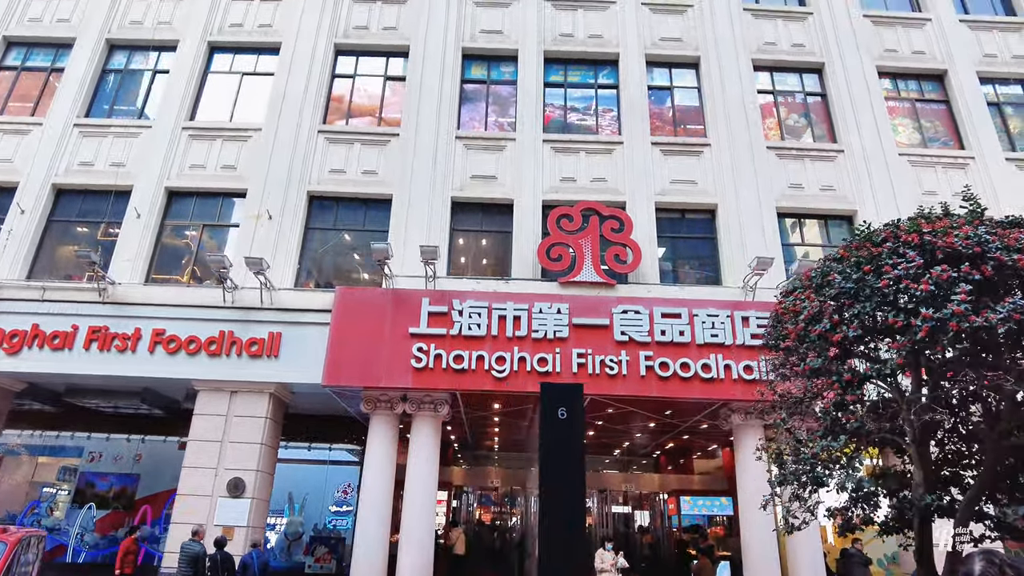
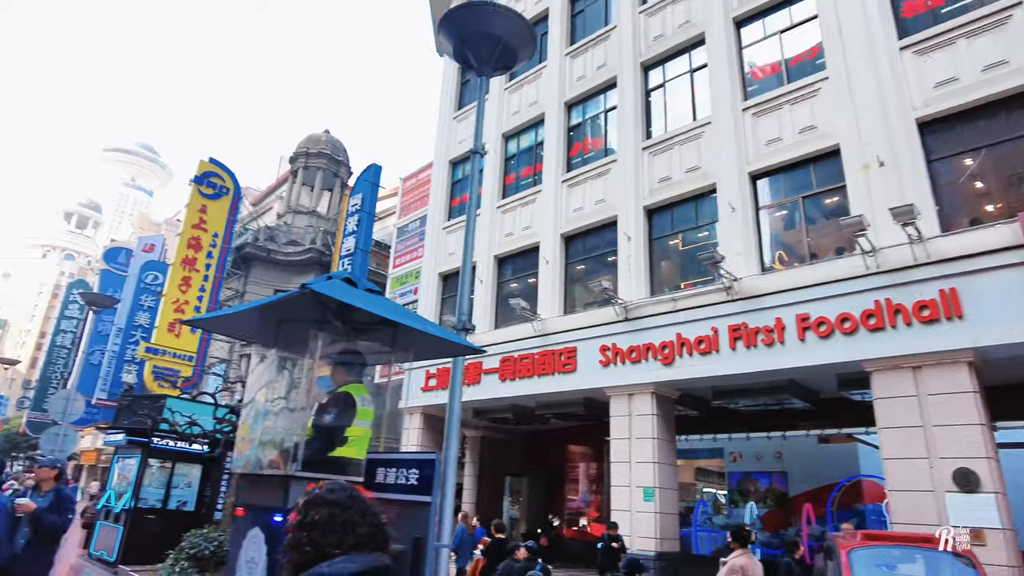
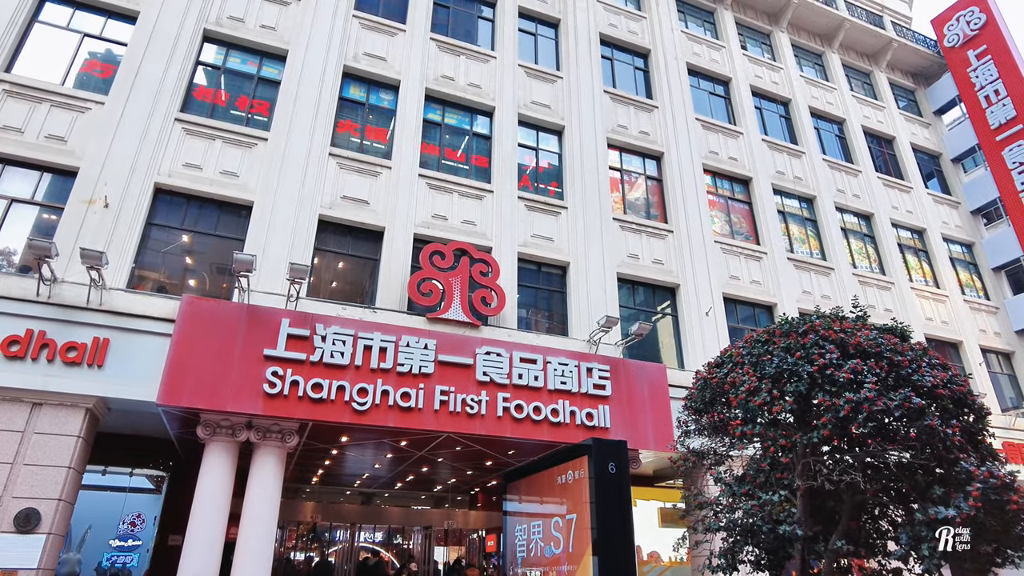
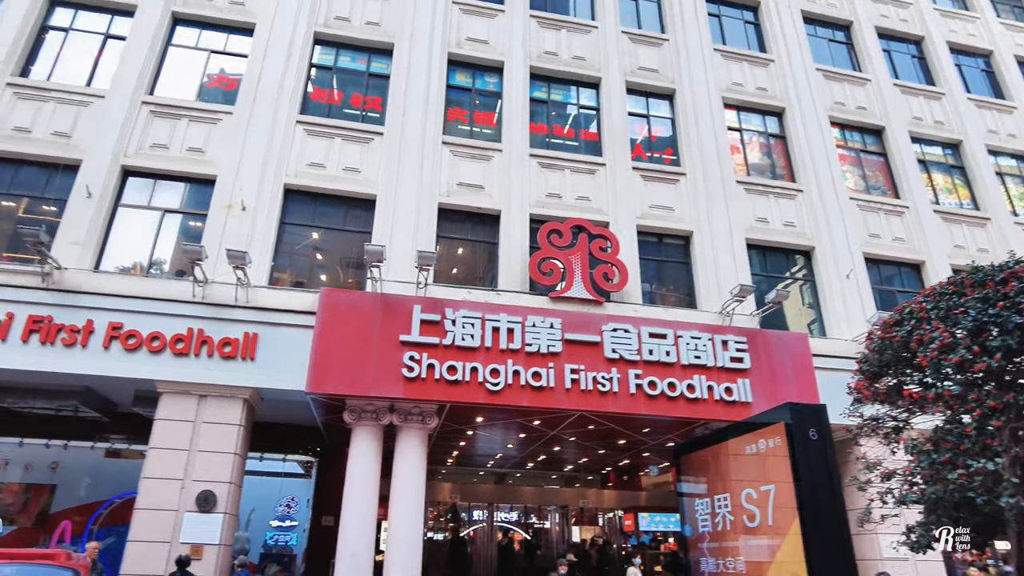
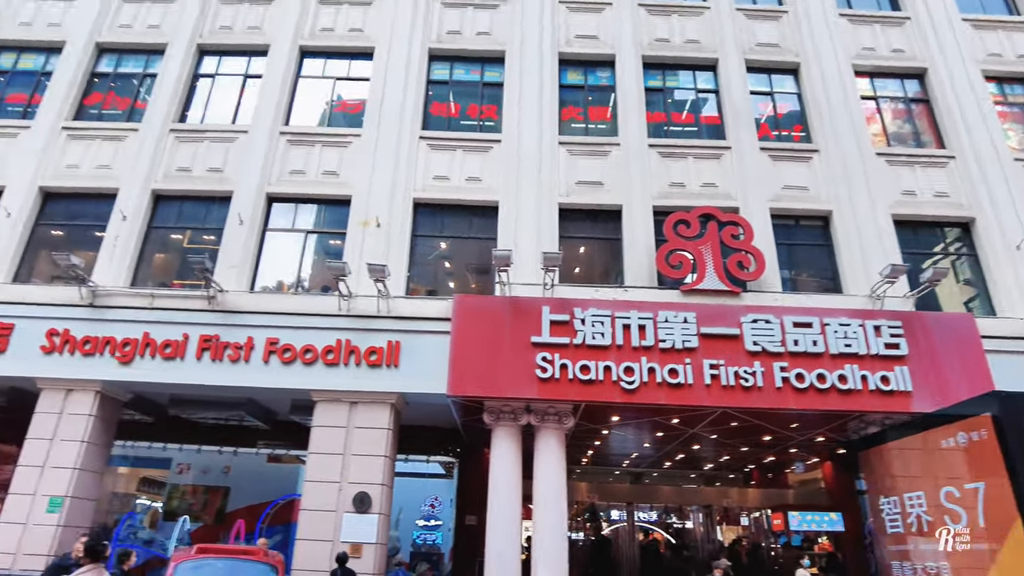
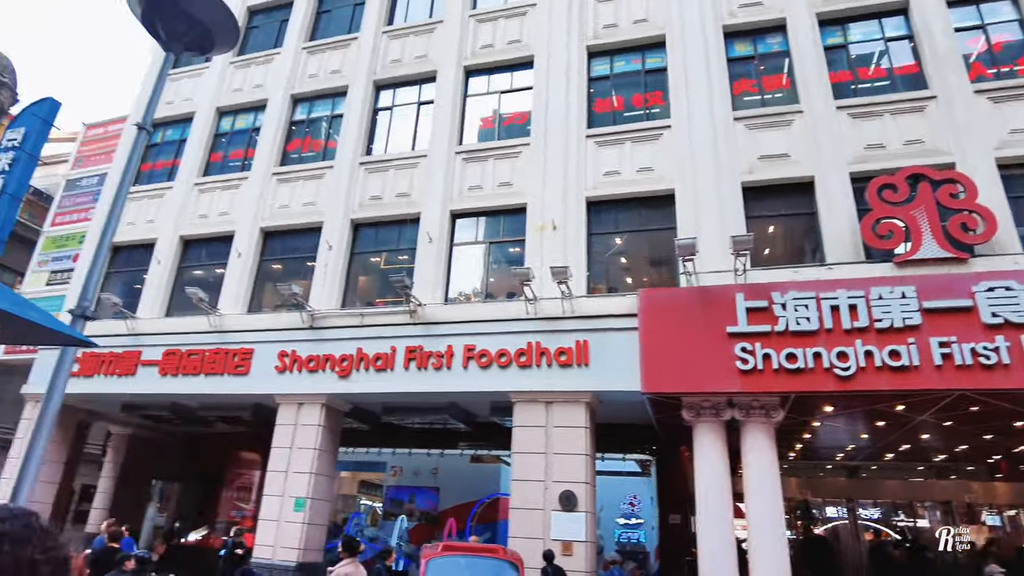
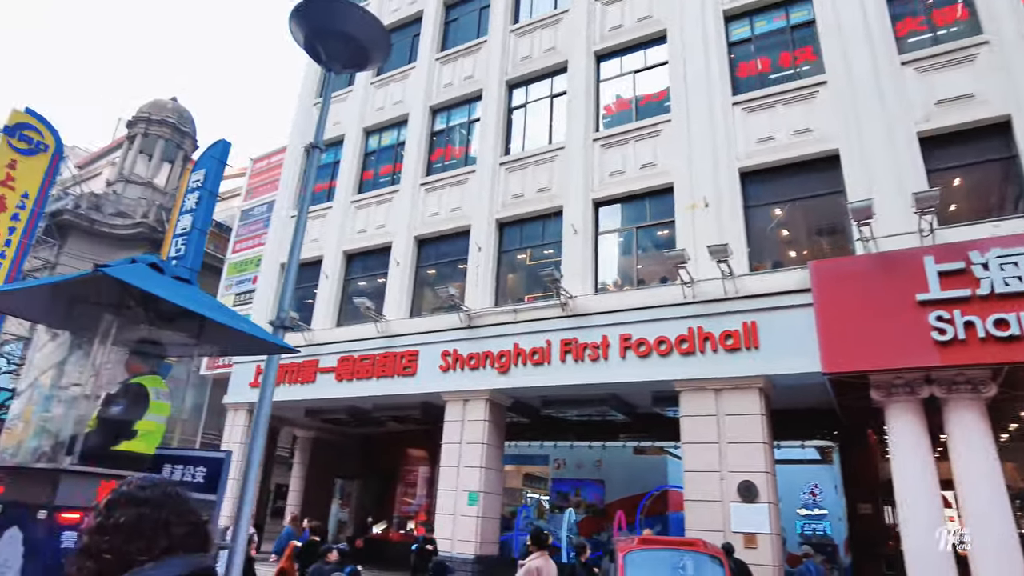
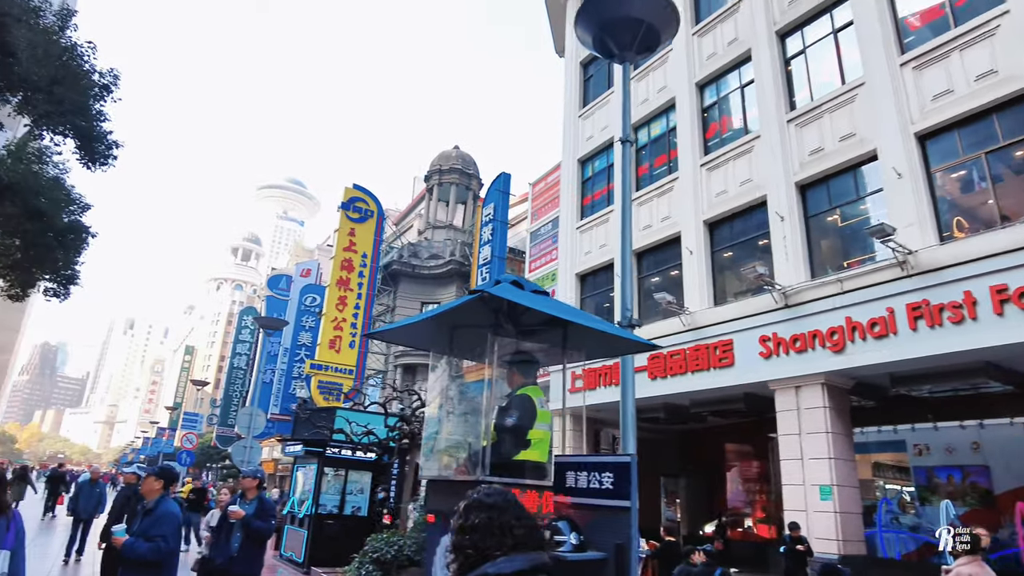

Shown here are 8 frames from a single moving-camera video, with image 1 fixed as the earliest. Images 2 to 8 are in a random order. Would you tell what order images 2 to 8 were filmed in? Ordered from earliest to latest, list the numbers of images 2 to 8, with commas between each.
3, 4, 5, 6, 7, 2, 8
